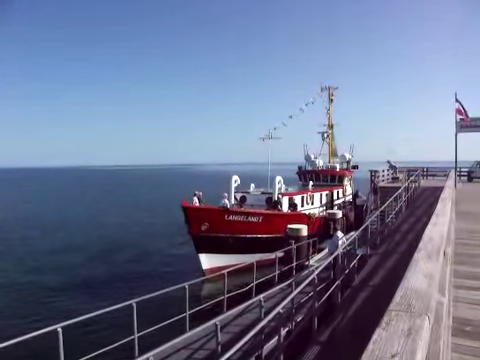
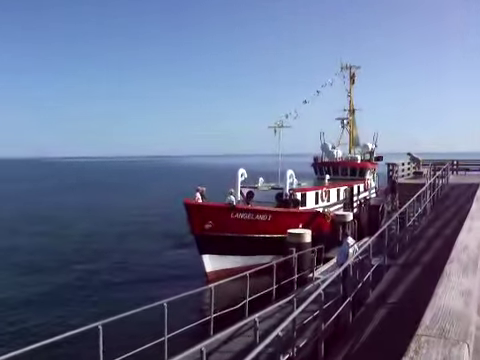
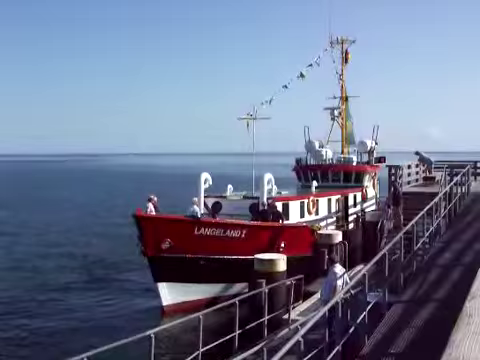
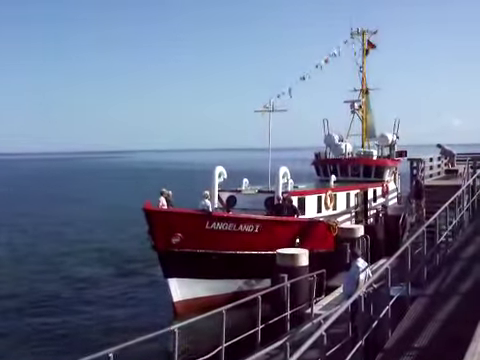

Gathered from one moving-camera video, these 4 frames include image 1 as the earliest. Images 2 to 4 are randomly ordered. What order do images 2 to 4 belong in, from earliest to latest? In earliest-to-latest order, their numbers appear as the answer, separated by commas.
2, 4, 3
